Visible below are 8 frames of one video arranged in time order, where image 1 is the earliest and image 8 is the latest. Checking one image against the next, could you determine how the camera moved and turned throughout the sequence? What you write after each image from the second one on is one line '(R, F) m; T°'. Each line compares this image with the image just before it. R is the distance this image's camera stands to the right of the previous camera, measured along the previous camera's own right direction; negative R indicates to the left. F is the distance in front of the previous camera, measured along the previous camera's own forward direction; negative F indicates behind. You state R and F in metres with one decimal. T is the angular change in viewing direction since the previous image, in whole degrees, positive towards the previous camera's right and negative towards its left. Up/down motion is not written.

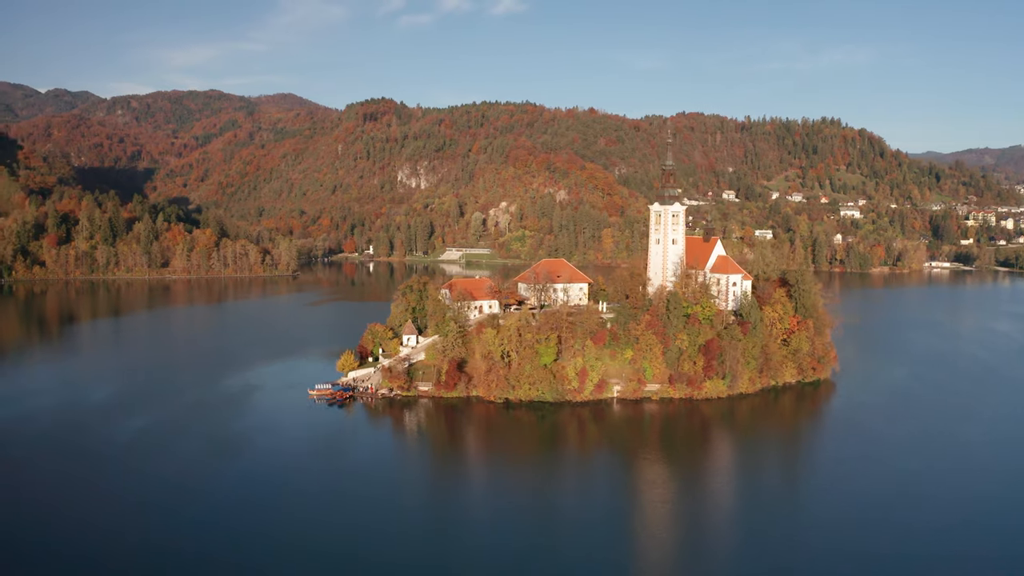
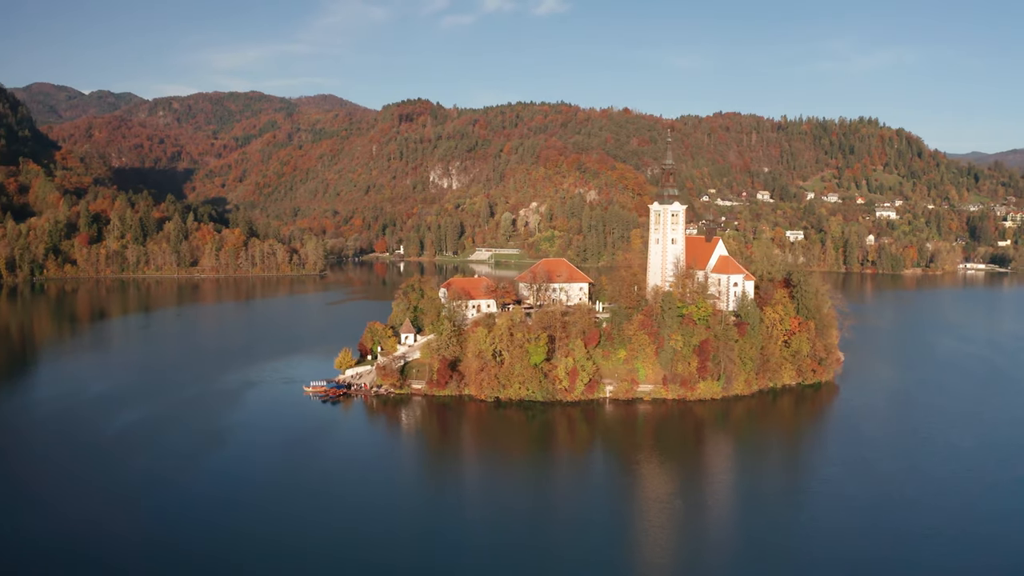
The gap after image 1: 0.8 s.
(+1.6, +0.2) m; -2°
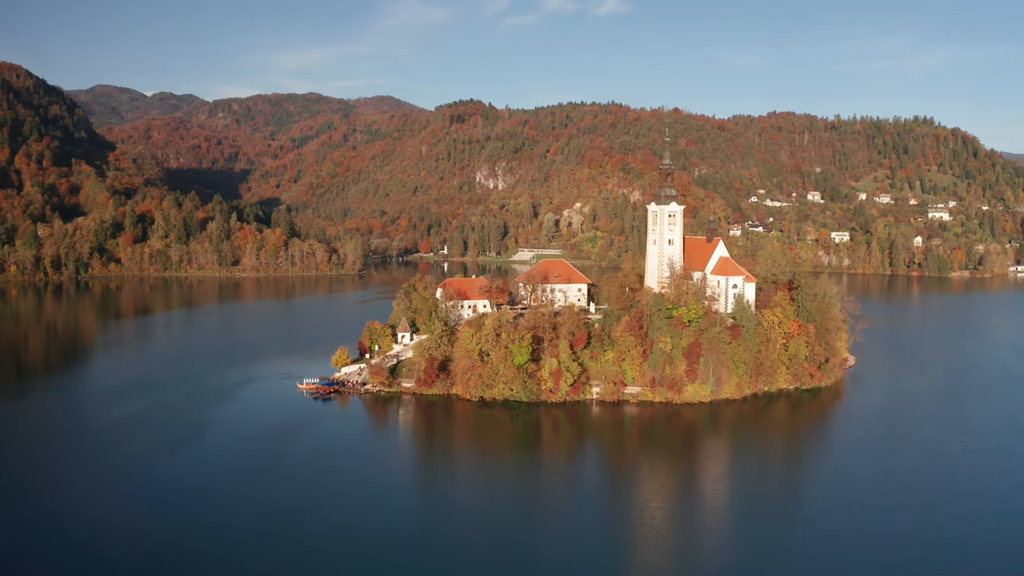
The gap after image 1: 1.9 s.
(+2.5, +0.2) m; -3°
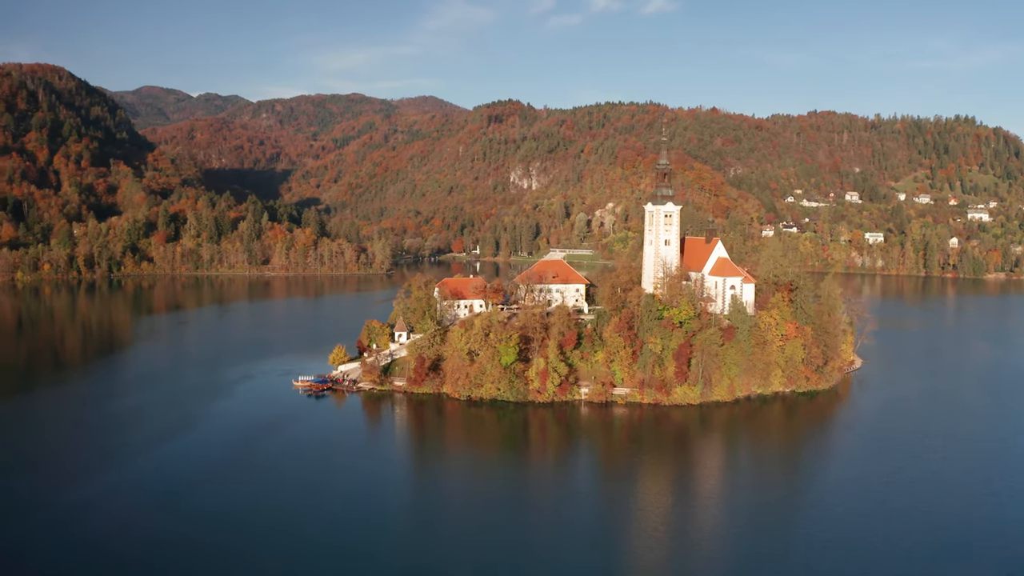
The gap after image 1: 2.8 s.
(+1.9, +0.1) m; -2°
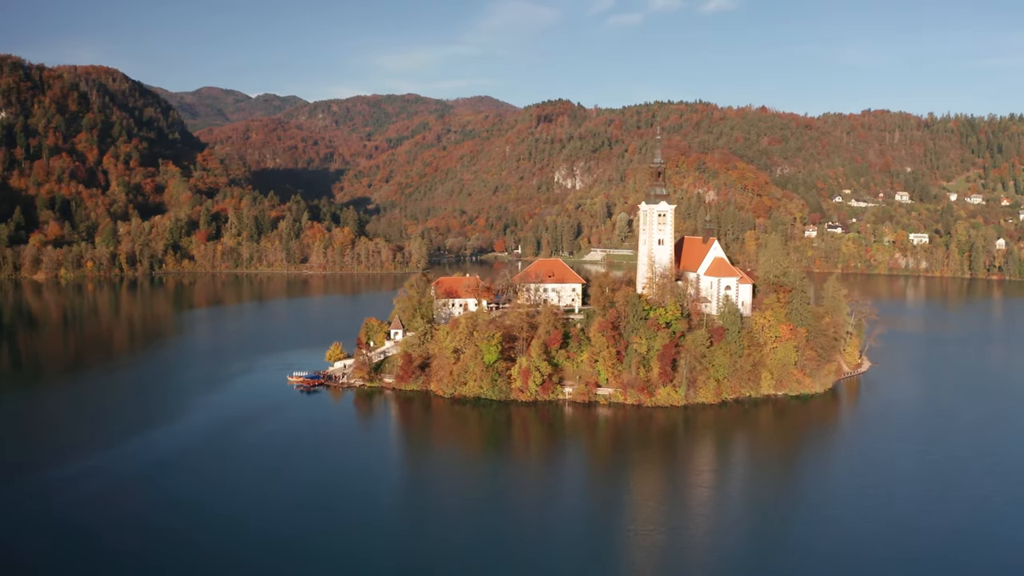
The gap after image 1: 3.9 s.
(+2.5, +0.1) m; -3°
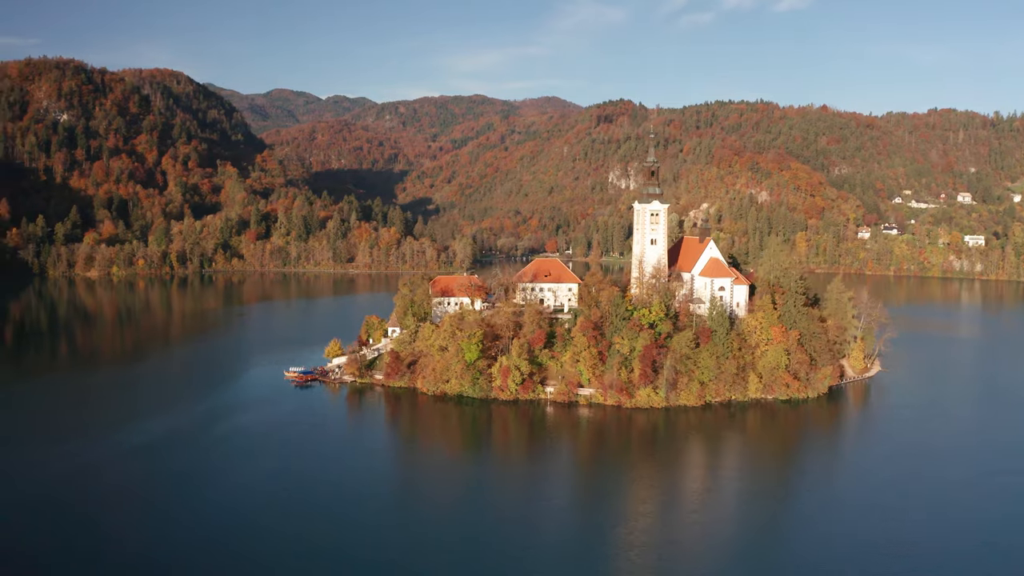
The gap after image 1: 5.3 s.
(+3.0, 0.0) m; -3°
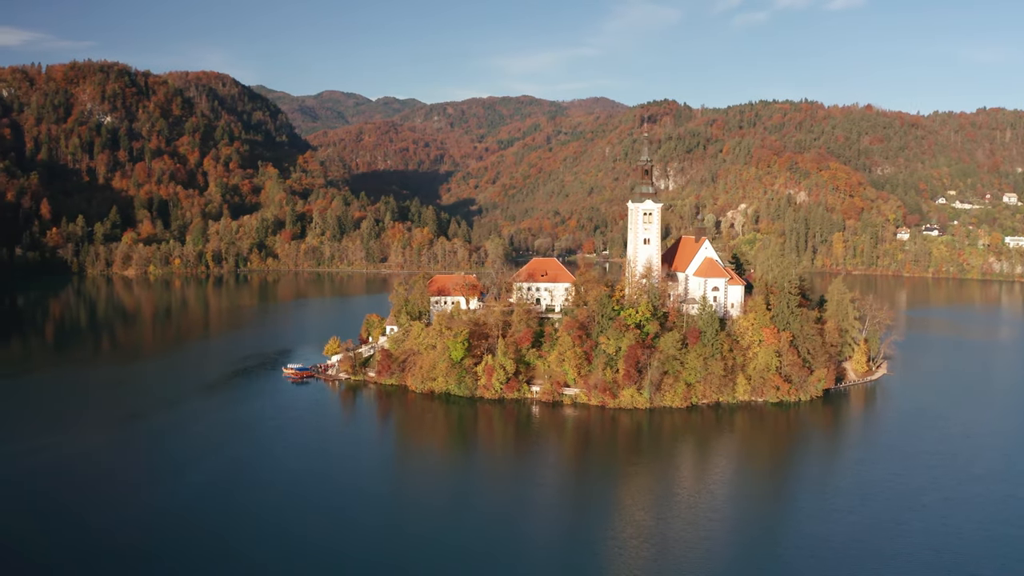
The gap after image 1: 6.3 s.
(+2.2, -0.1) m; -2°
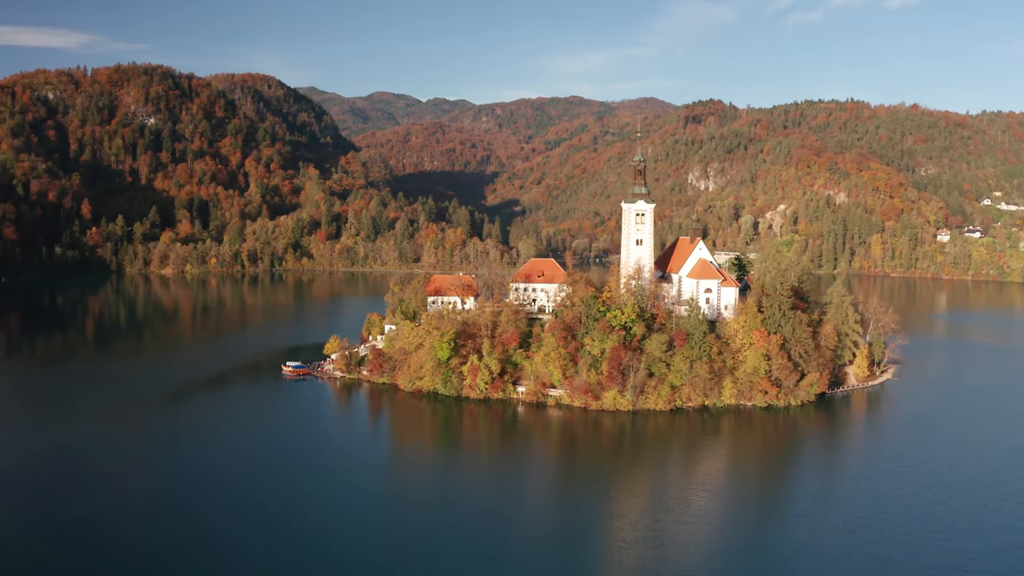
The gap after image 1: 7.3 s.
(+2.3, -0.2) m; -3°
